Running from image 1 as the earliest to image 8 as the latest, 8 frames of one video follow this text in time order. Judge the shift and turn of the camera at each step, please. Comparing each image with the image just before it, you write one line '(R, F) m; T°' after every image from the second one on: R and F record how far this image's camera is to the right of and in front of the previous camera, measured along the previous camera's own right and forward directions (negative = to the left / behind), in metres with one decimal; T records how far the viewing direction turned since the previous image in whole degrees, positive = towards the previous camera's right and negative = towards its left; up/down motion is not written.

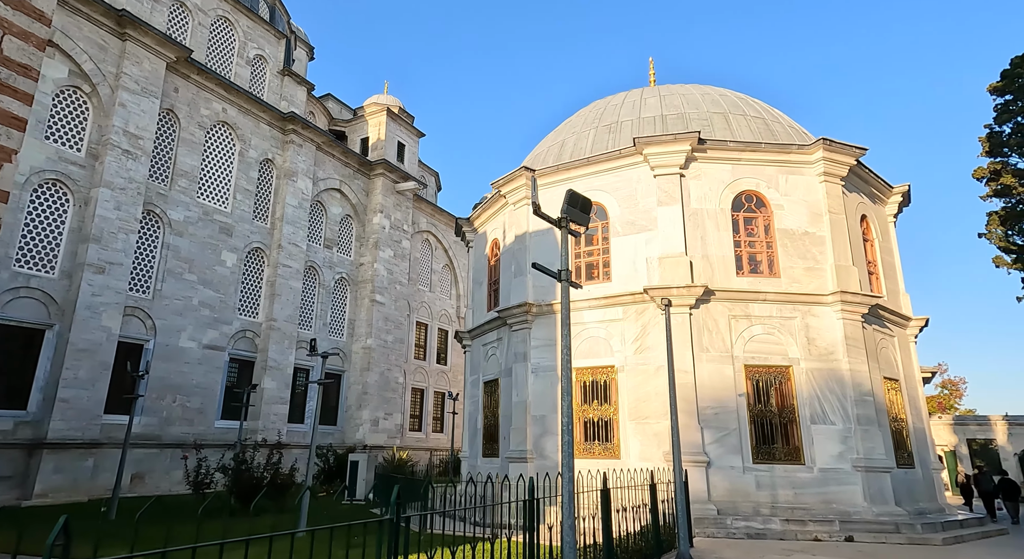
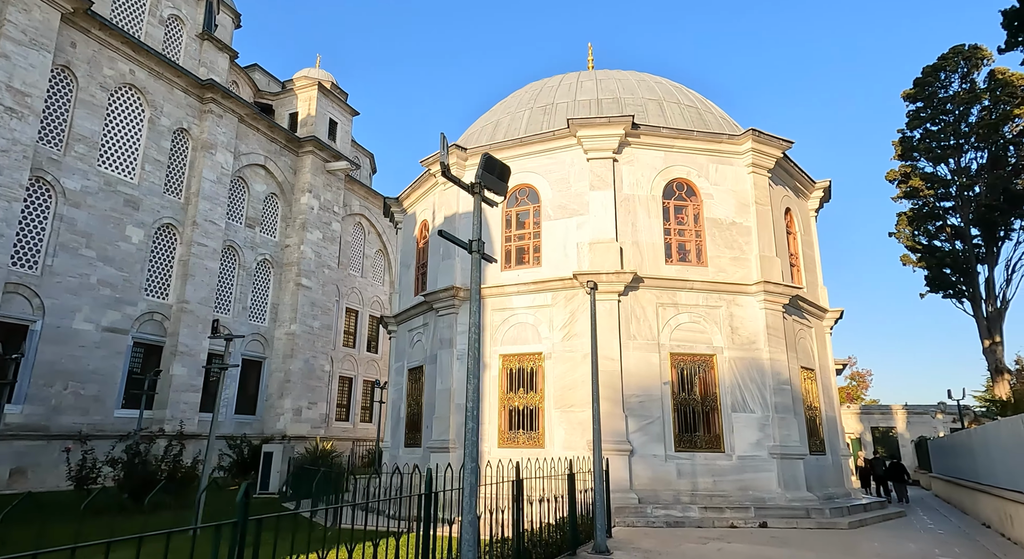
(+0.3, +0.5) m; +6°
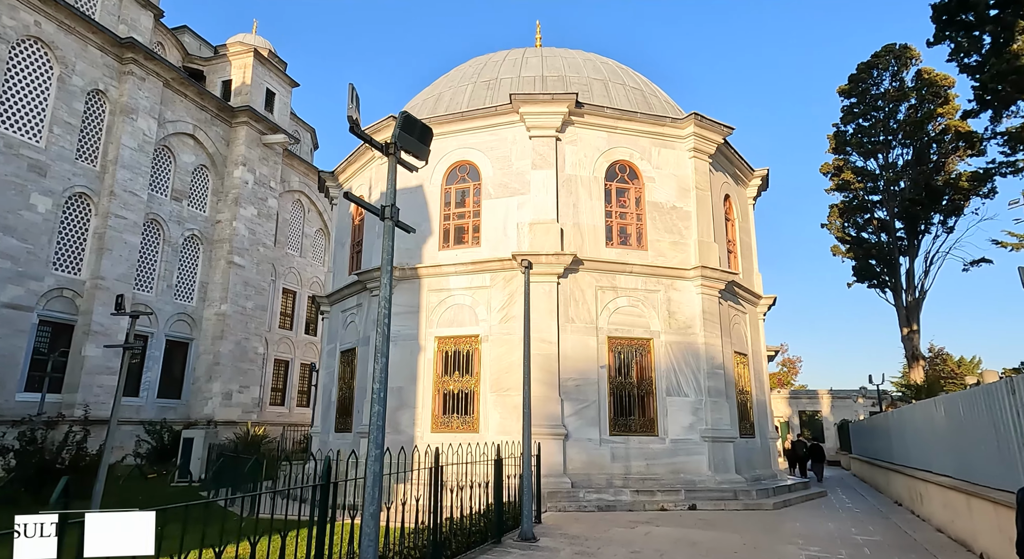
(+0.3, +0.4) m; +5°
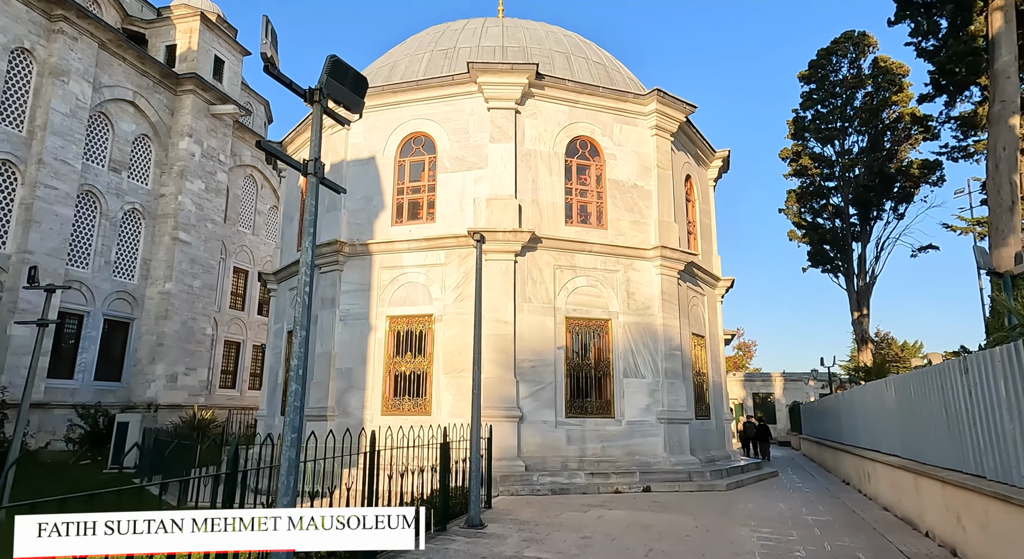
(+0.2, +0.5) m; +3°
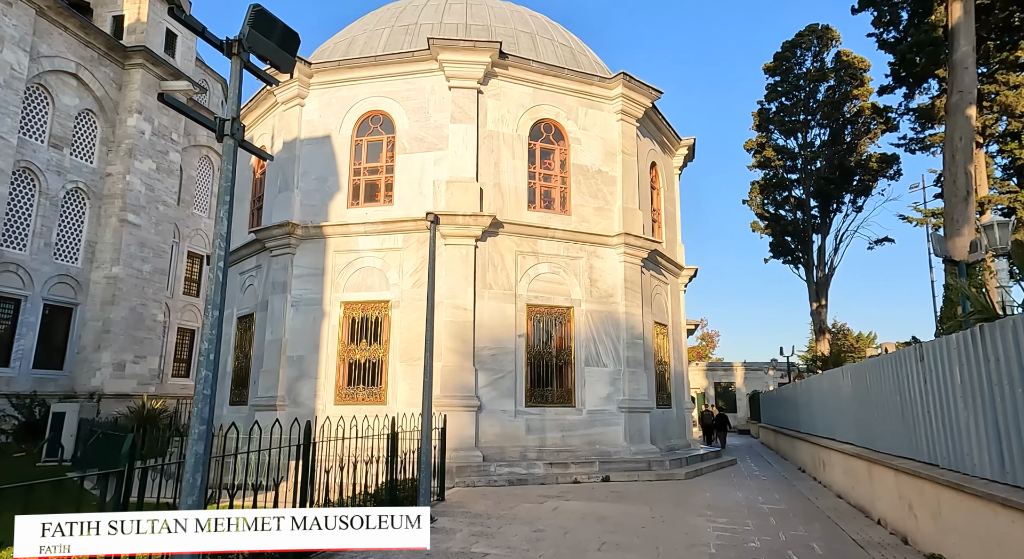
(+0.2, +0.4) m; +3°
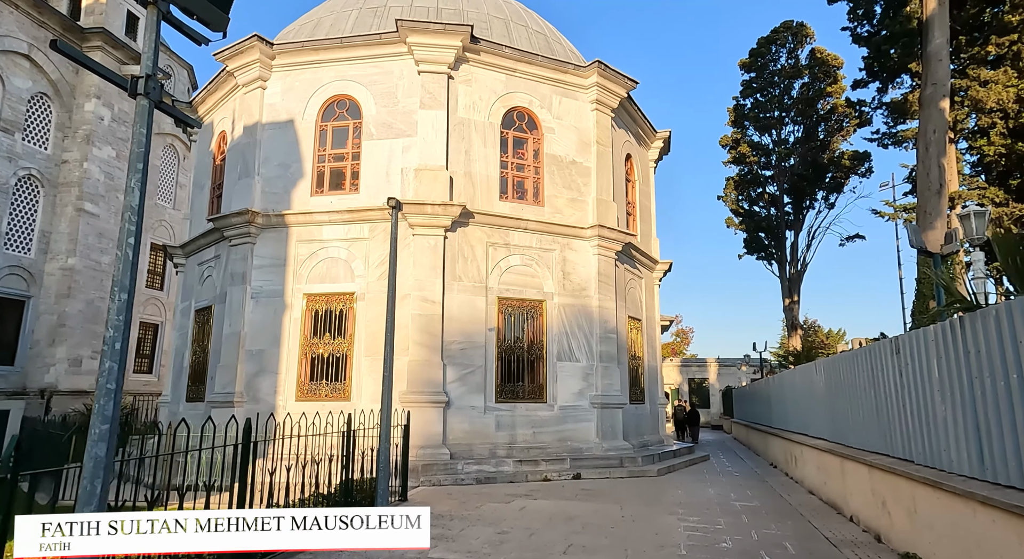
(+0.1, +0.4) m; +2°
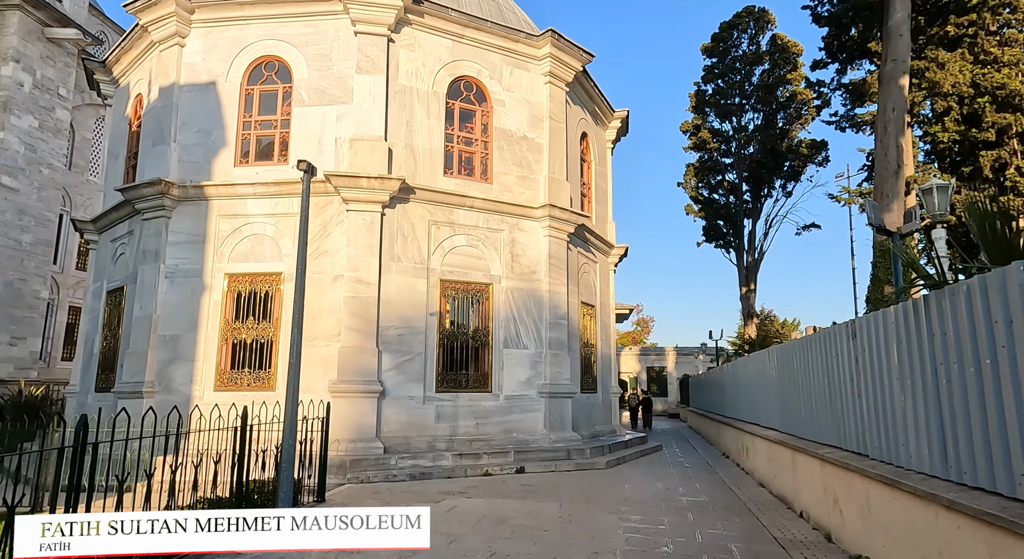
(+0.4, +0.8) m; +3°
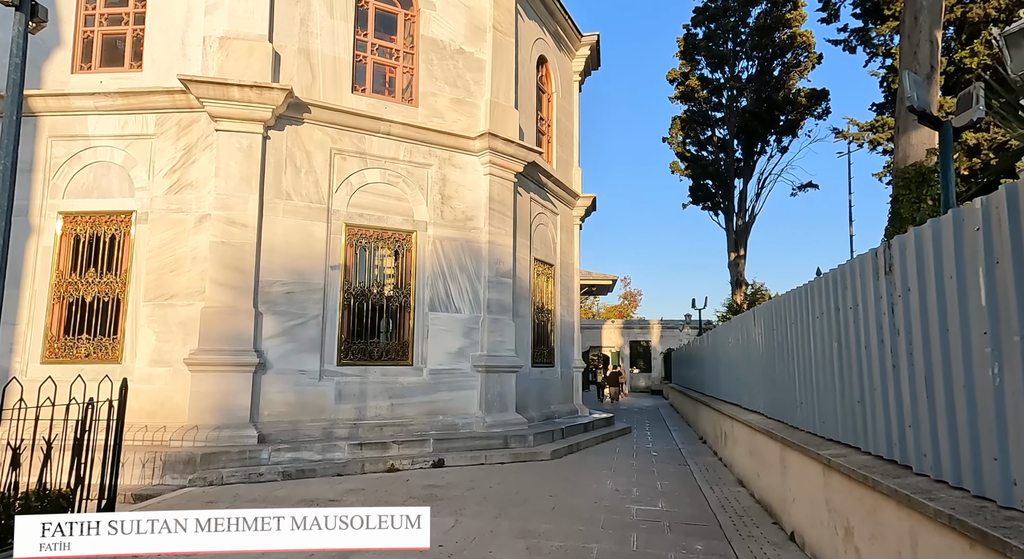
(+1.1, +2.5) m; +1°
